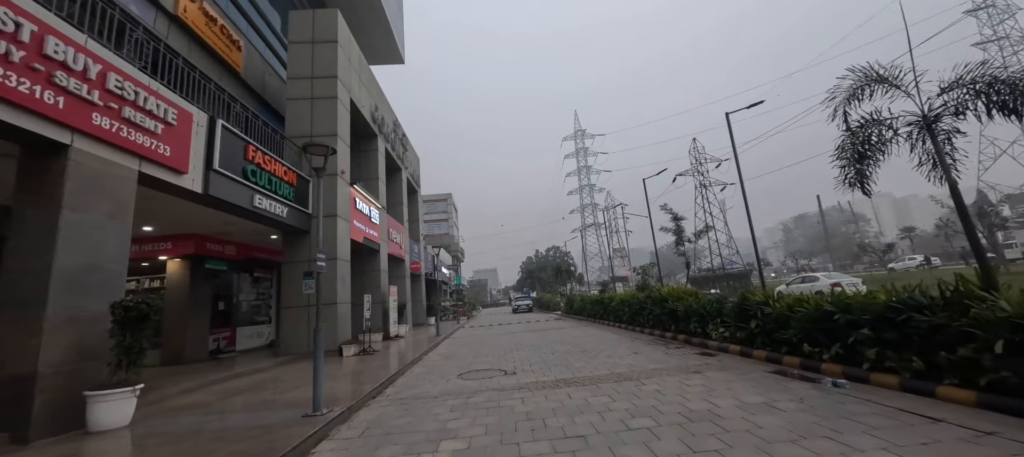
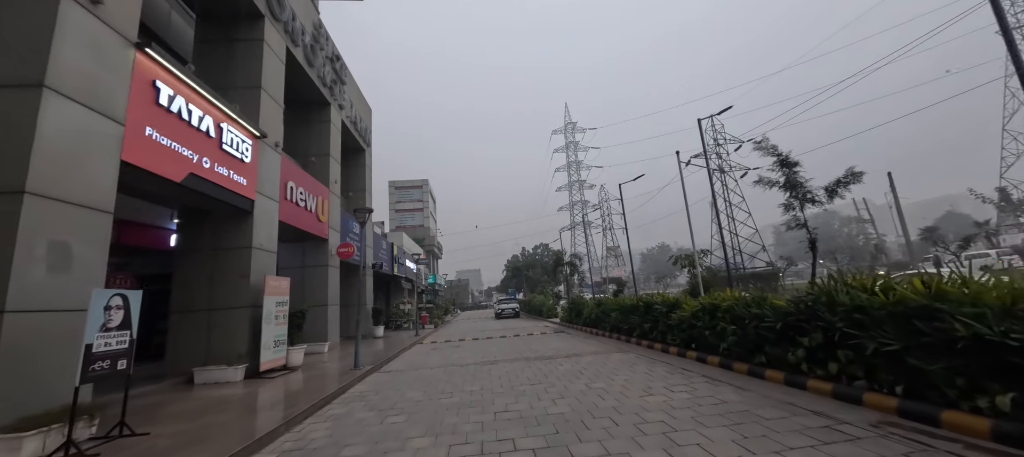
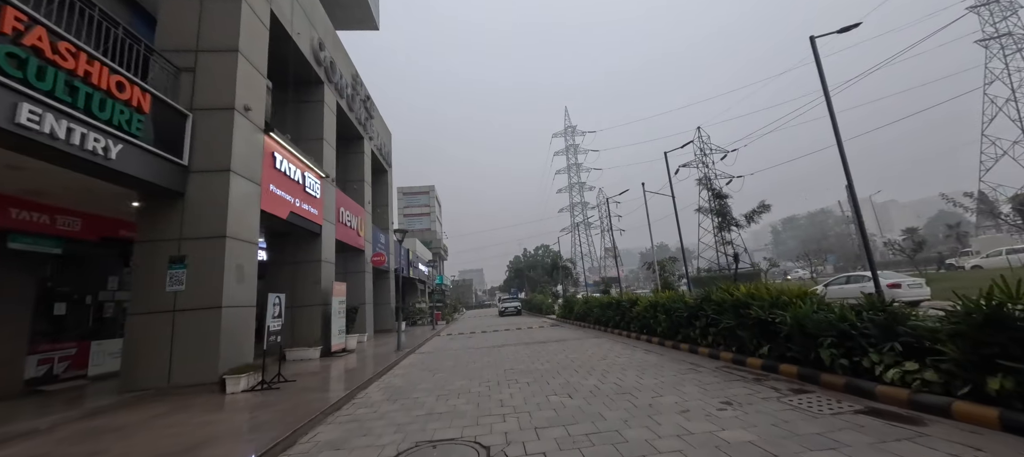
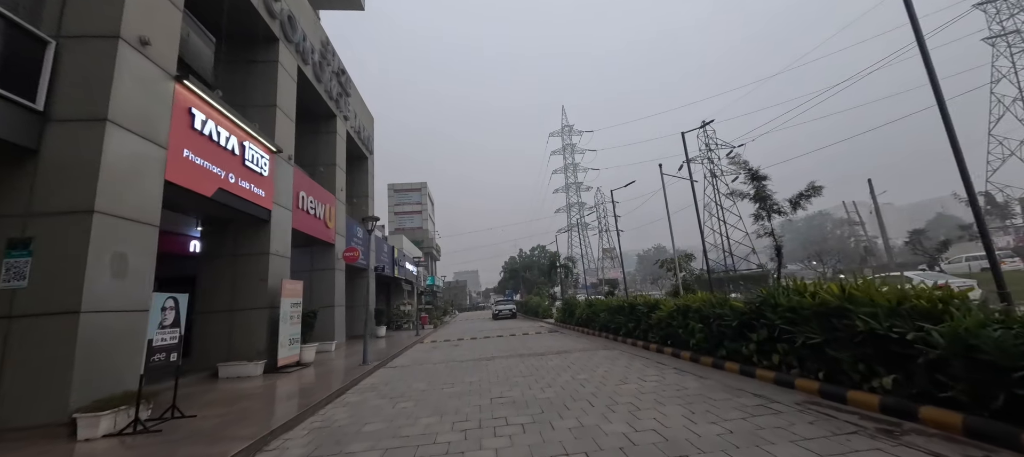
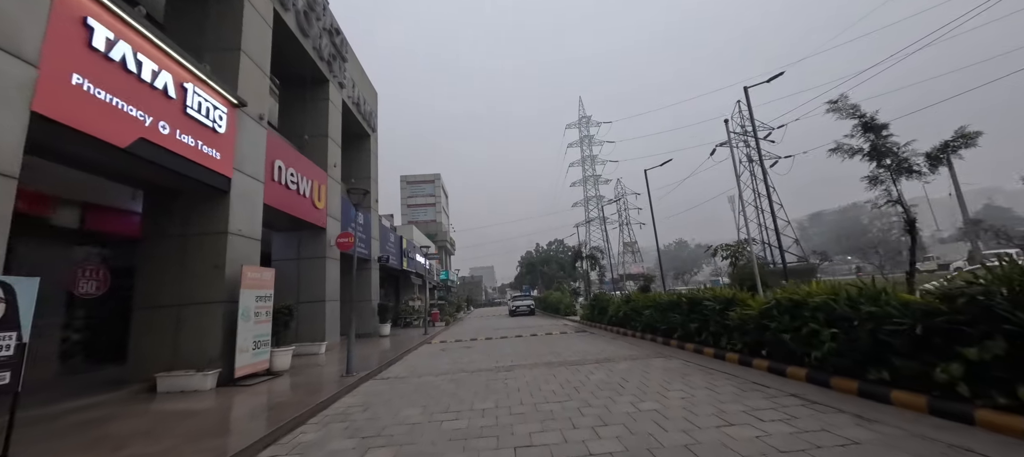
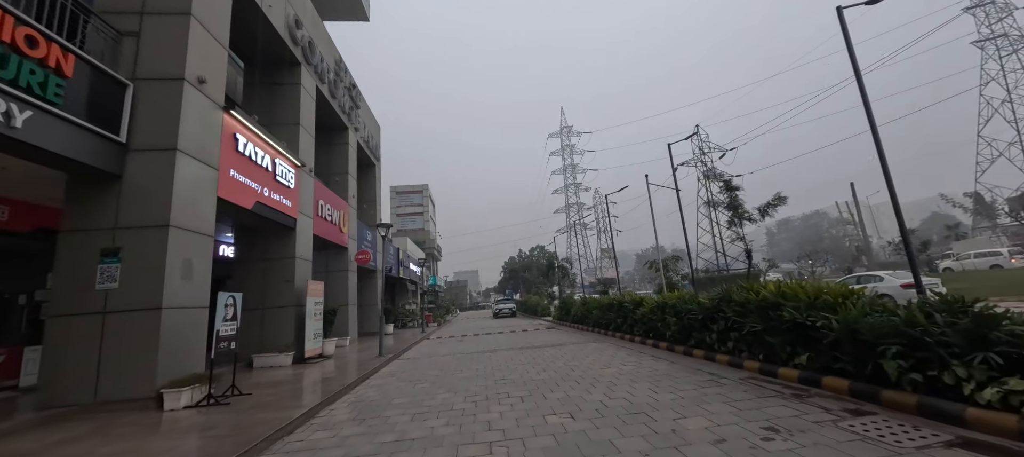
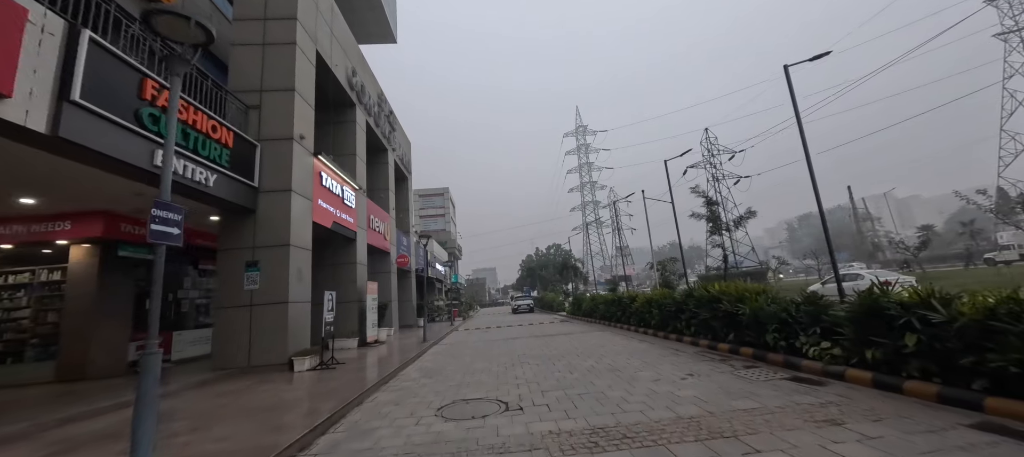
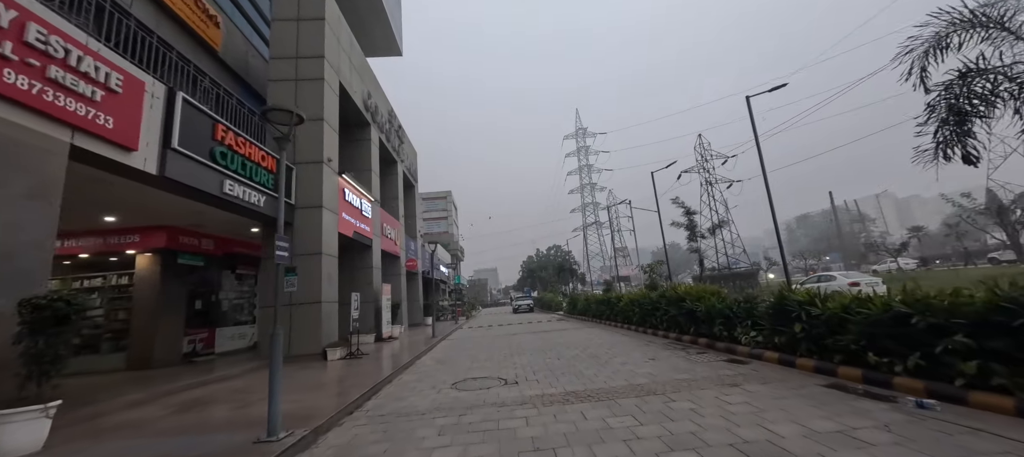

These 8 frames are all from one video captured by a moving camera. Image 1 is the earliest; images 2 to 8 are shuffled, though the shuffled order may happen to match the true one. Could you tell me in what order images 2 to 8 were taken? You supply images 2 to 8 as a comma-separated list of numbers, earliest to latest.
8, 7, 3, 6, 4, 2, 5
